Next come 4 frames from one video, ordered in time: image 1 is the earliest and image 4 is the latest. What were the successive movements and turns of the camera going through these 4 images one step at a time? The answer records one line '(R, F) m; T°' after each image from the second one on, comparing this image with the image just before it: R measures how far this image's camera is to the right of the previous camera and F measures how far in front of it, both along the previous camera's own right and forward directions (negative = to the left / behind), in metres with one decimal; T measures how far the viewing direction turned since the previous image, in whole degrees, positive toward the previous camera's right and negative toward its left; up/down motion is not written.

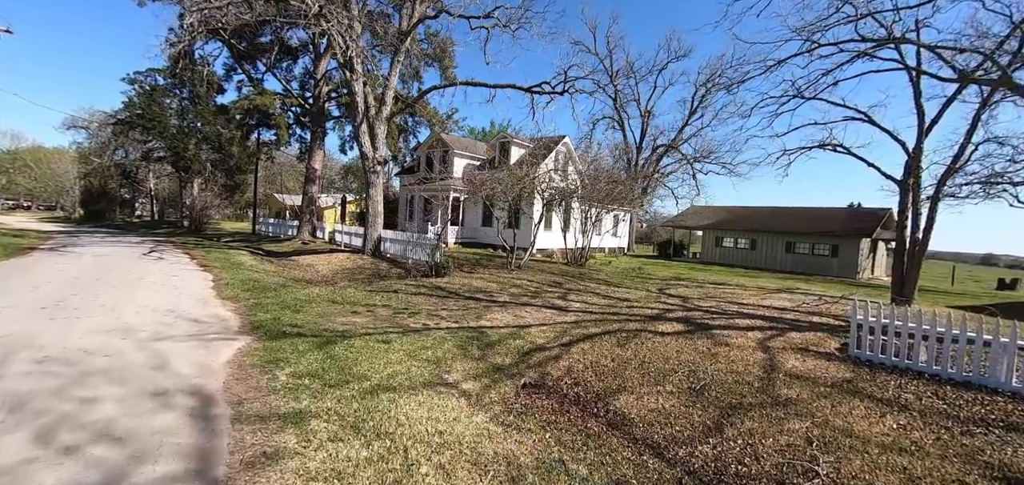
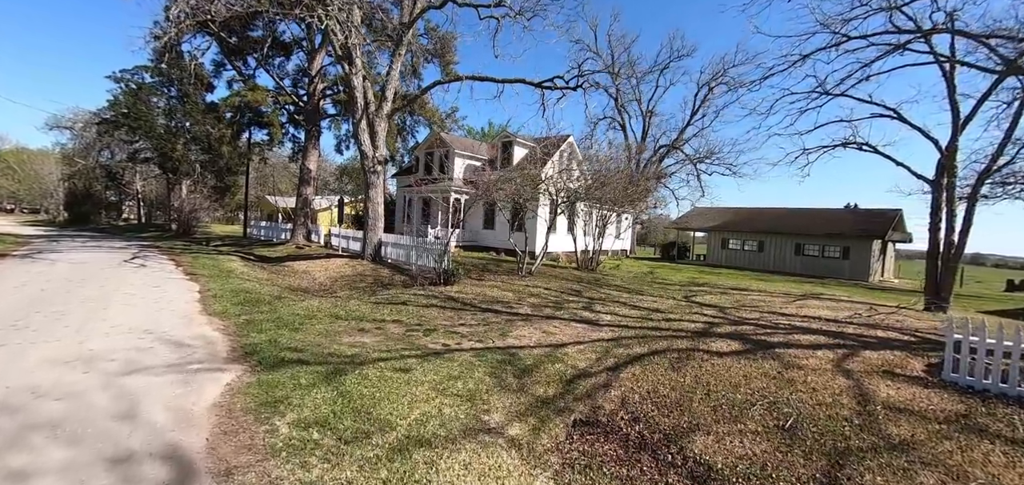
(-0.6, +0.9) m; +1°
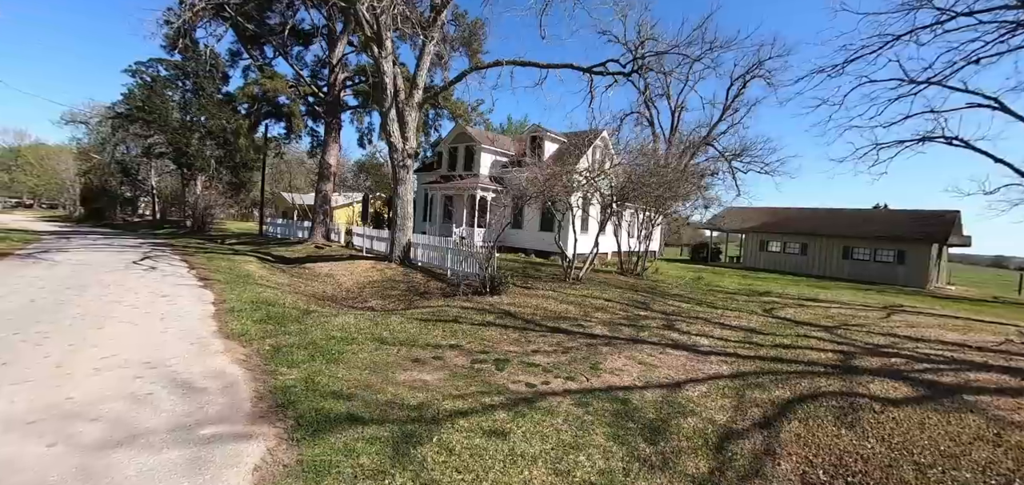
(-1.1, +1.4) m; -1°
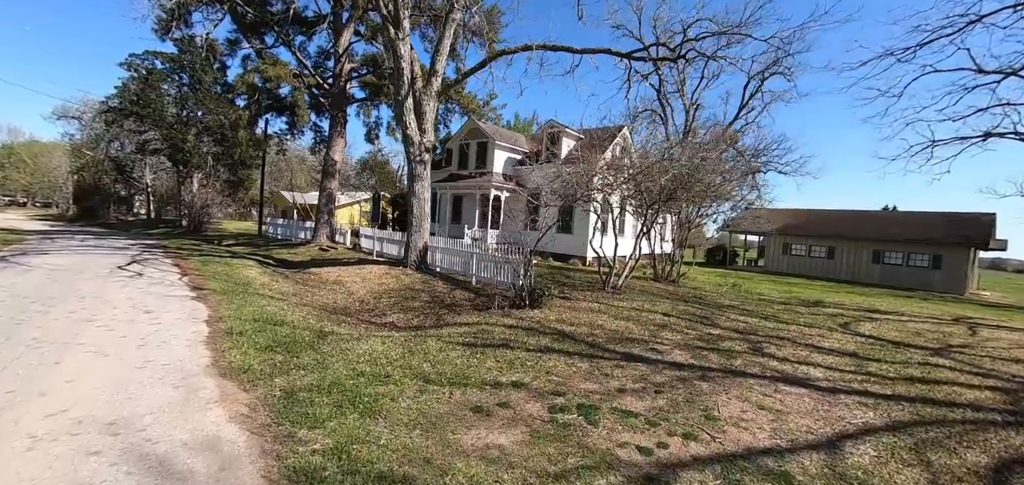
(-0.9, +1.3) m; 0°
